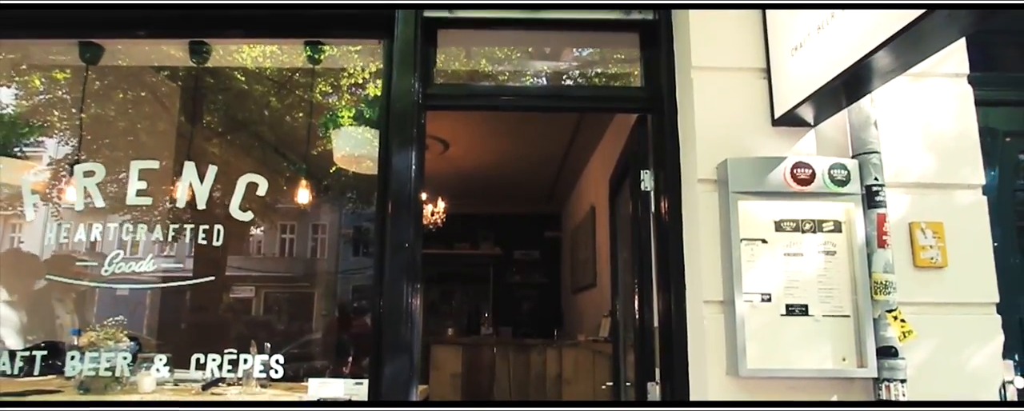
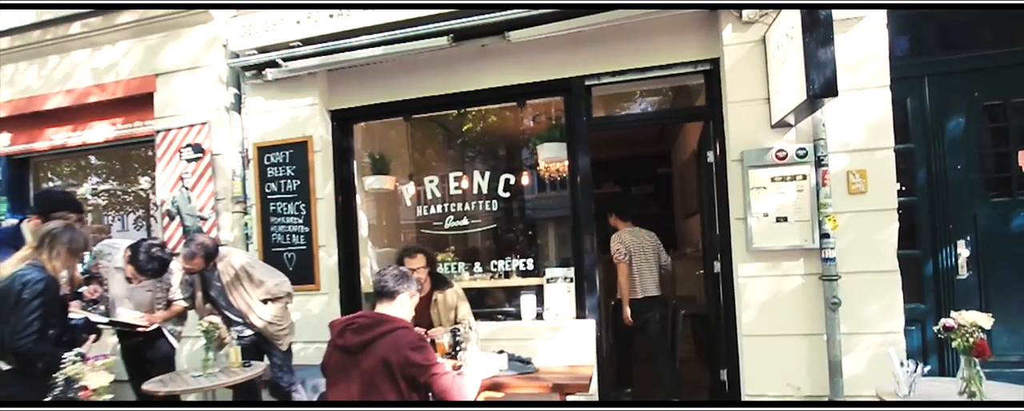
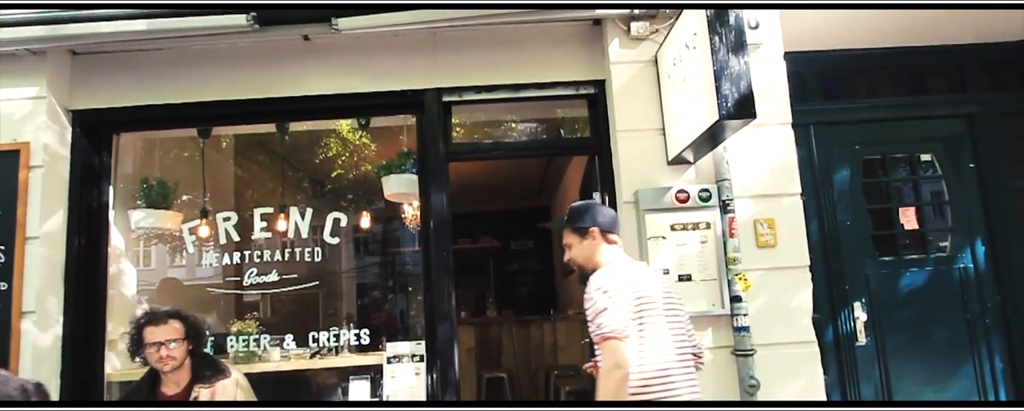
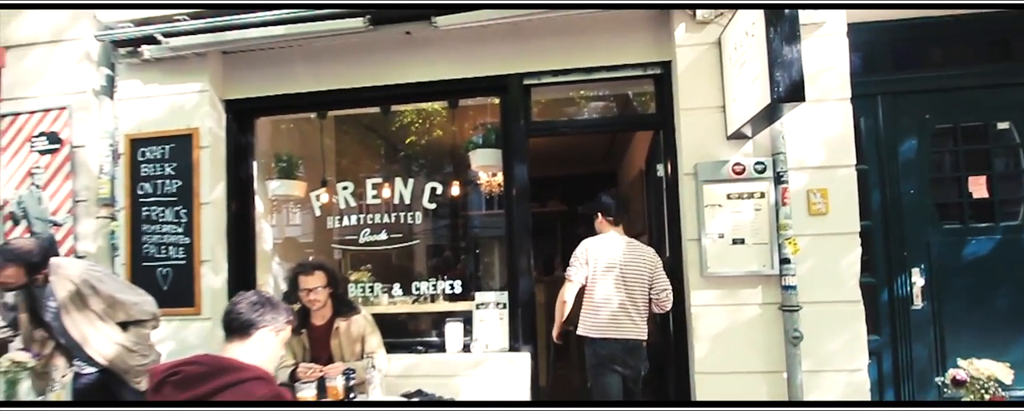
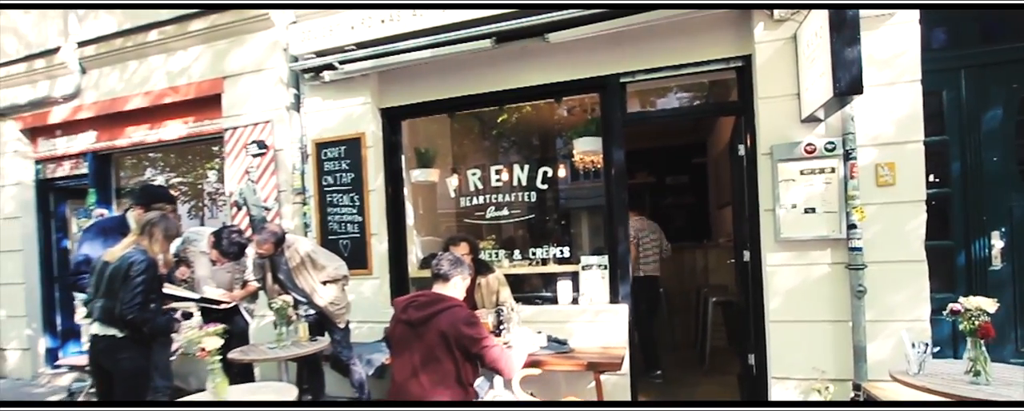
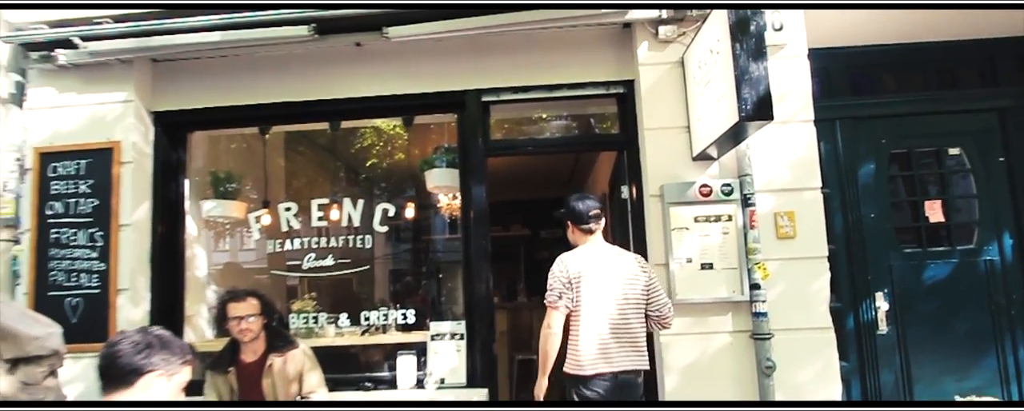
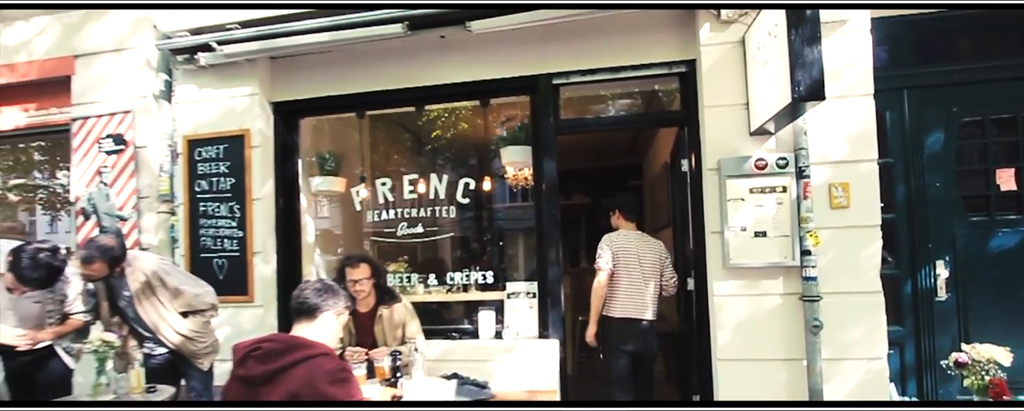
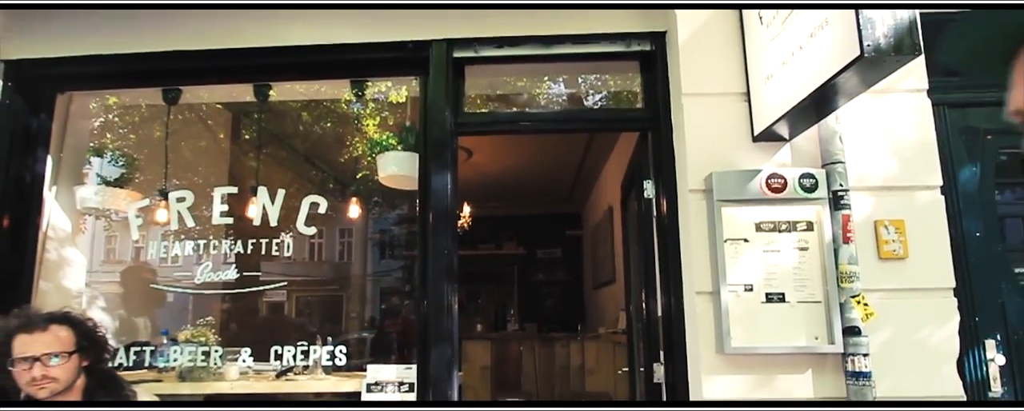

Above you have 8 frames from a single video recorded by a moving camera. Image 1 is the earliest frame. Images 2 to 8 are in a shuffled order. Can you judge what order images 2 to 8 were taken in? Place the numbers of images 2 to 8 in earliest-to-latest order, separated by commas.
8, 3, 6, 4, 7, 2, 5
